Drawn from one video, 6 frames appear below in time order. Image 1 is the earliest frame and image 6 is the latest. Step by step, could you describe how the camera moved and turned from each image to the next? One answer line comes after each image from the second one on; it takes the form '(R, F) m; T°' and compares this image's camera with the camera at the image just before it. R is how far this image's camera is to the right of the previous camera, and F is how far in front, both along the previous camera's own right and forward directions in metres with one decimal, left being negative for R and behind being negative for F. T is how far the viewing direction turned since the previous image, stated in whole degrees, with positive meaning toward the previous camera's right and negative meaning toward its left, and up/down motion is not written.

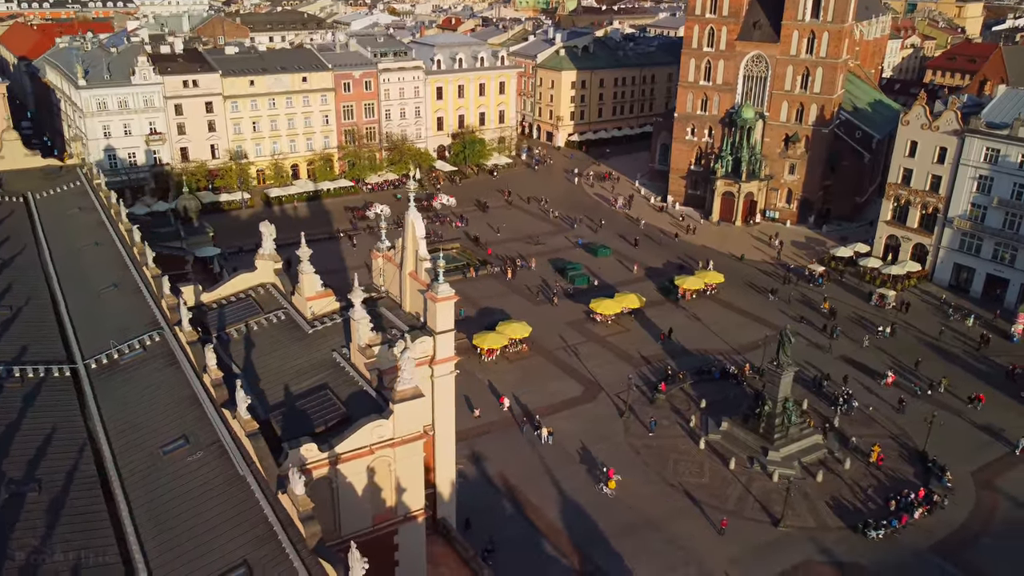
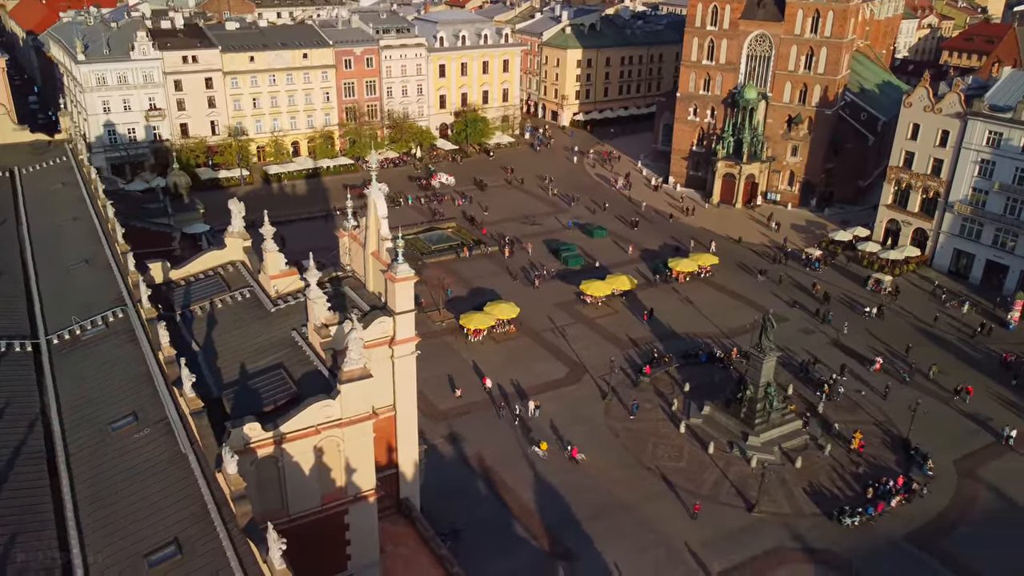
(+2.6, +0.3) m; -1°
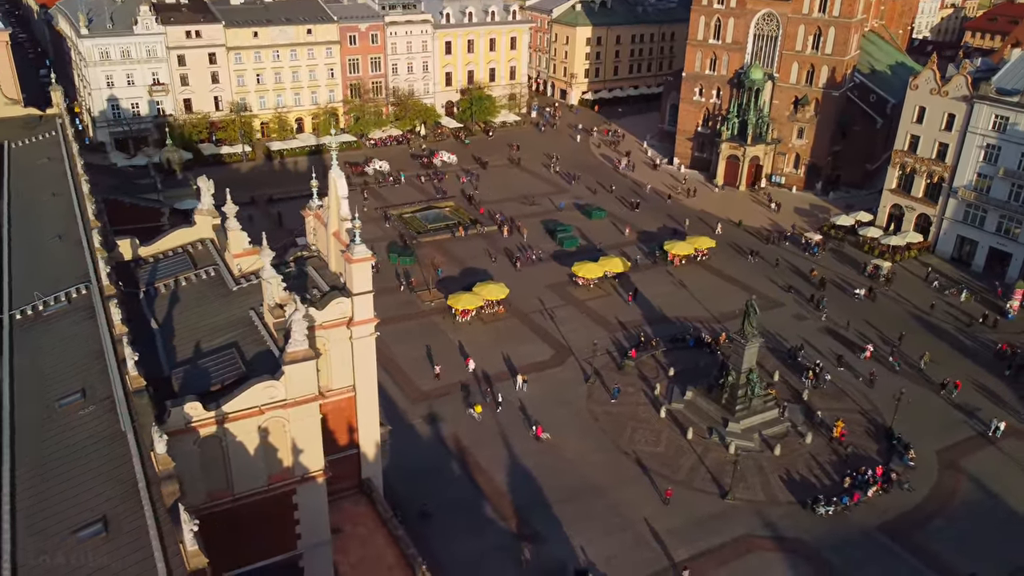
(+2.9, +0.3) m; -2°
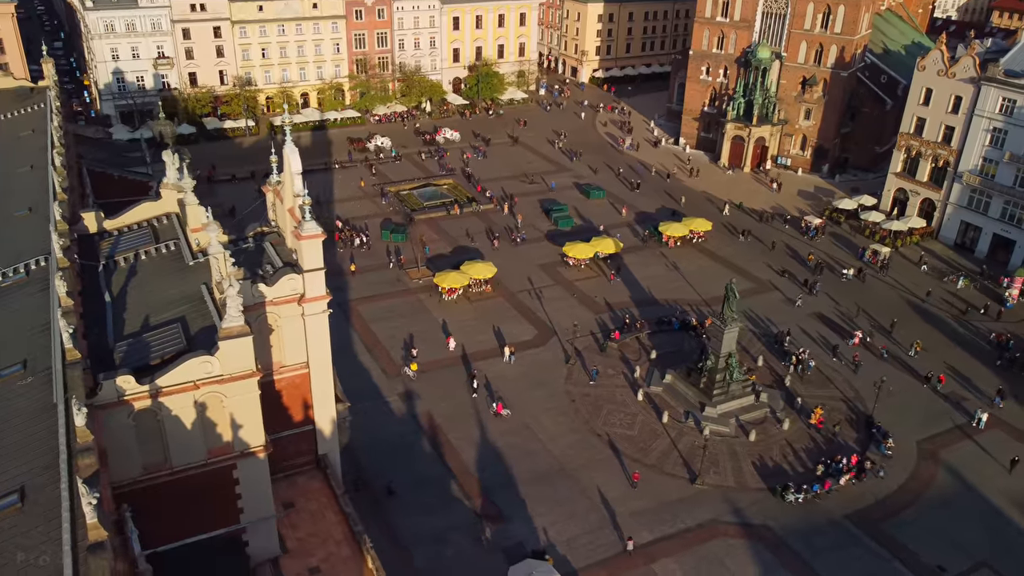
(+3.4, +0.4) m; -2°
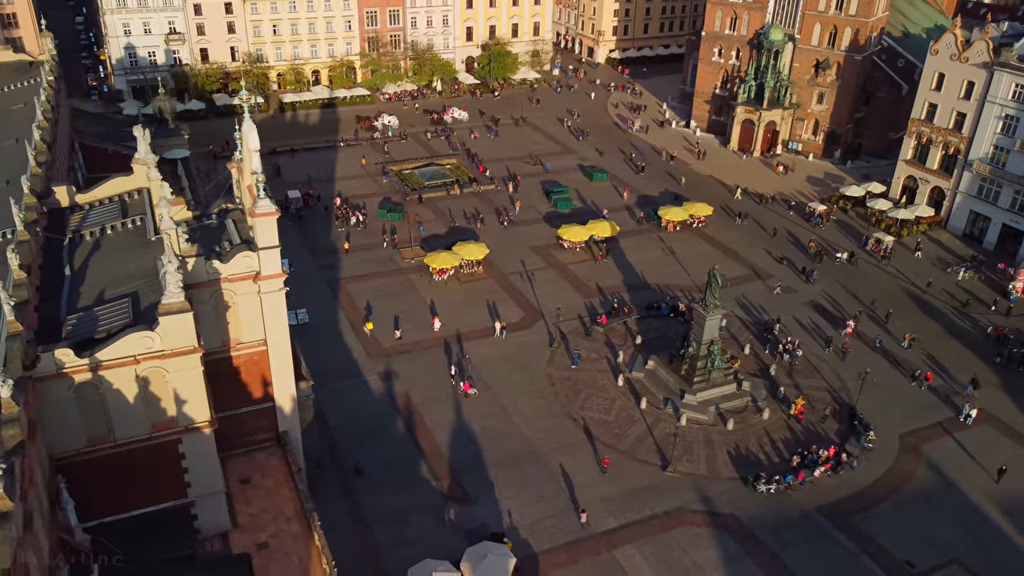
(+3.5, +0.4) m; -2°
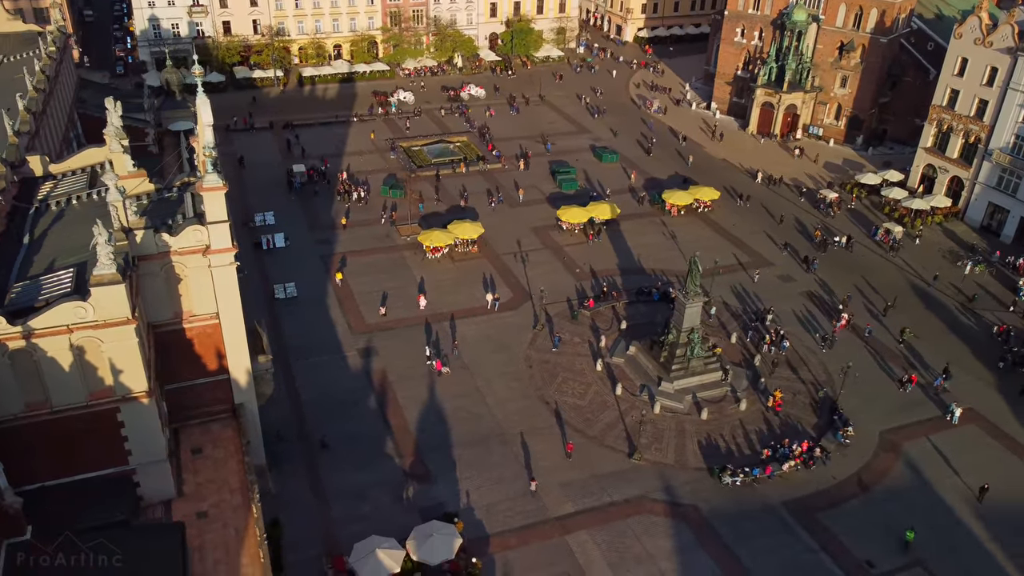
(+4.7, +0.4) m; -3°
